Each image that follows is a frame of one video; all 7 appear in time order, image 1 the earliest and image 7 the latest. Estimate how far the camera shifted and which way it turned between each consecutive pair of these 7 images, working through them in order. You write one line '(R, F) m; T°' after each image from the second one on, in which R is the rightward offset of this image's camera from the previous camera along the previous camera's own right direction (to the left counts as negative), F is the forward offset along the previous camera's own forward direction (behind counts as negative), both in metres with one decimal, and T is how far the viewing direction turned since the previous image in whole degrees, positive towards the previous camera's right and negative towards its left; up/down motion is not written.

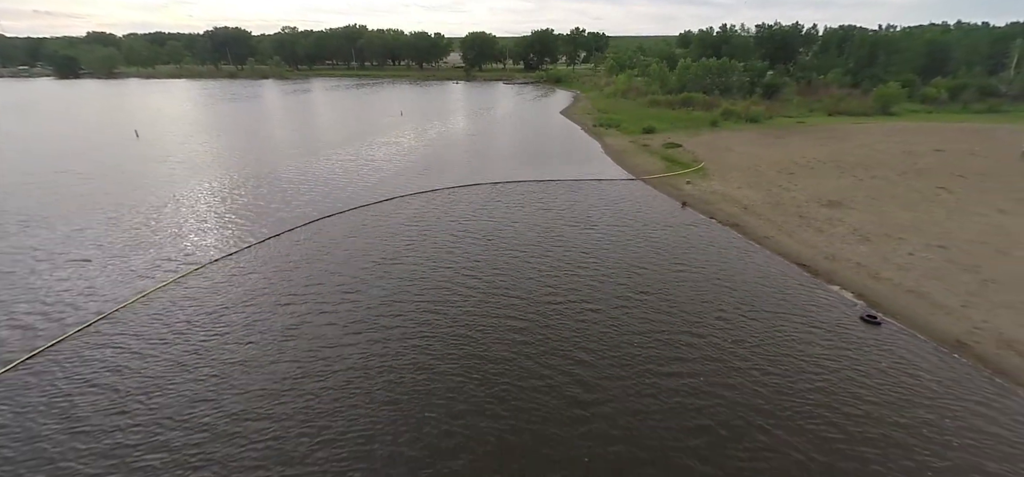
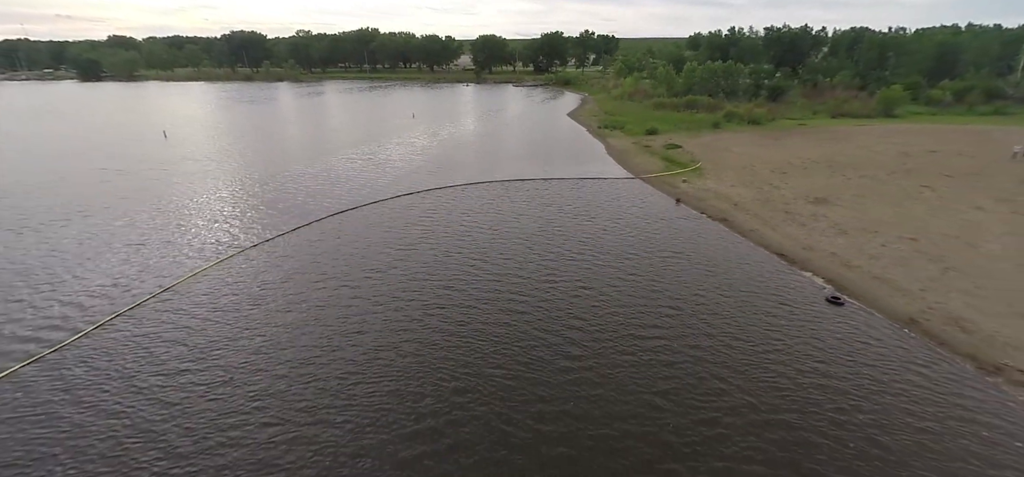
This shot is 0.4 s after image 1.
(+0.2, -2.1) m; -1°
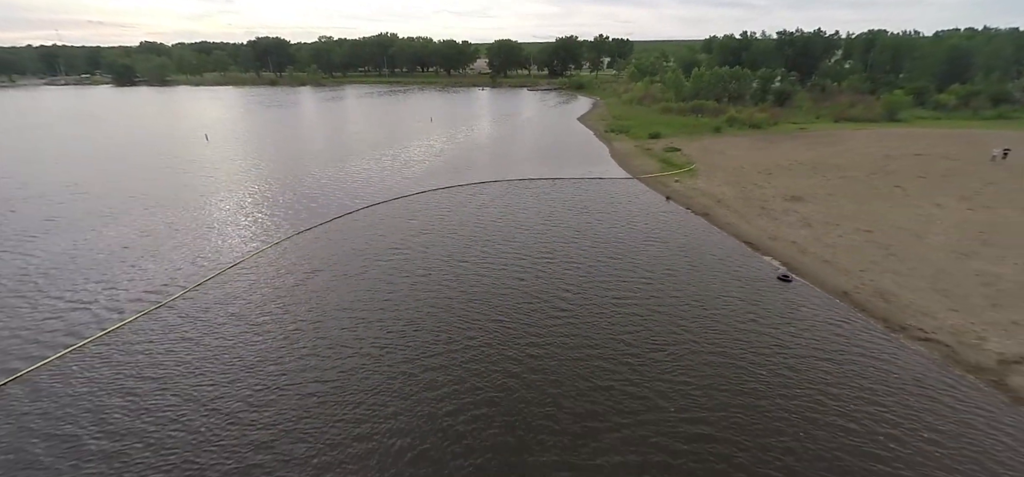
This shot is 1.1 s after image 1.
(+0.5, -3.8) m; -2°
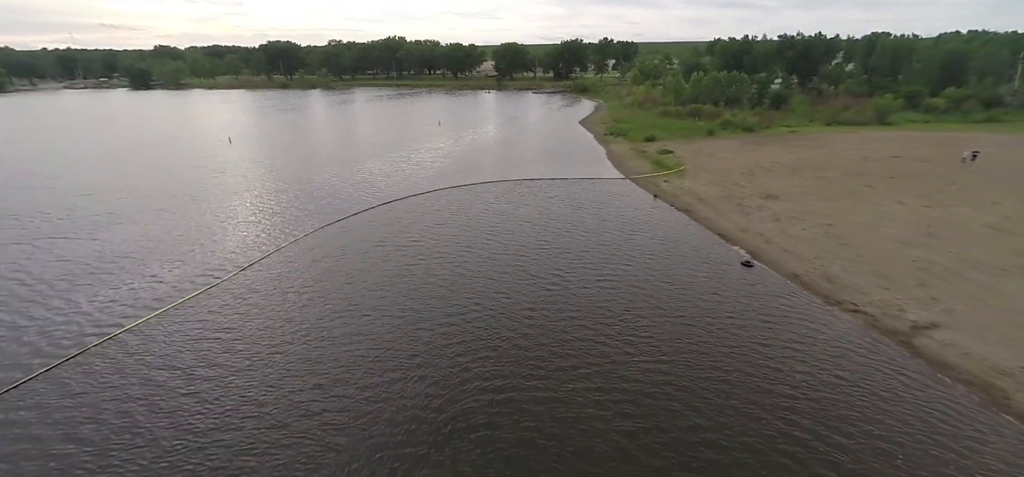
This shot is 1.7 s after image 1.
(+0.3, -3.5) m; -1°
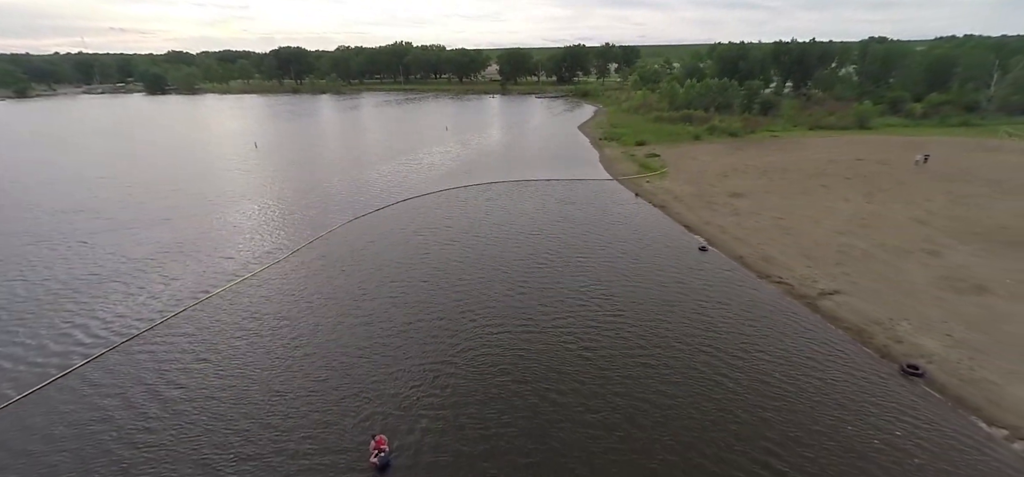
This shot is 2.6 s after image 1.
(+0.3, -5.5) m; -1°
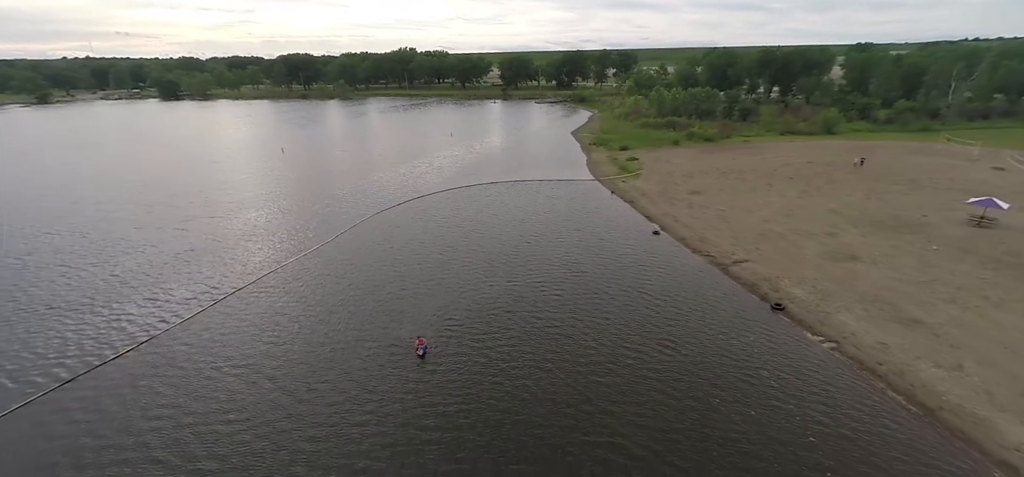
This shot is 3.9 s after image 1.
(+0.5, -8.4) m; 0°
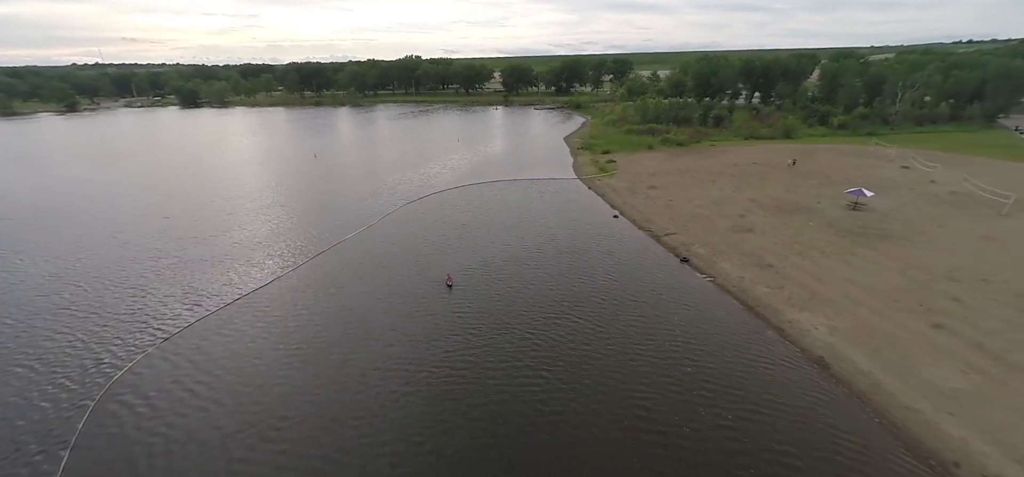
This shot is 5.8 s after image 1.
(+0.6, -13.2) m; 0°
